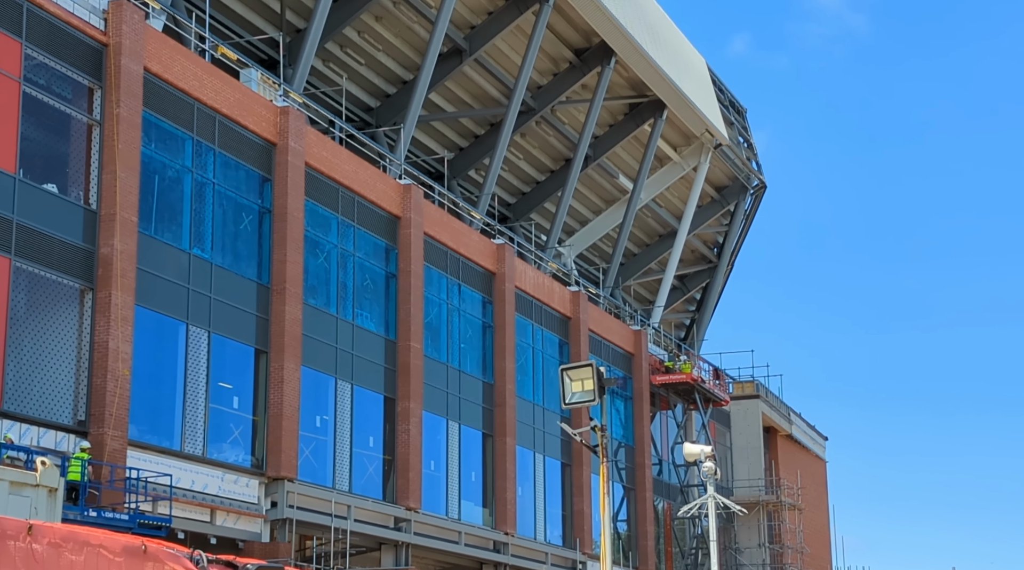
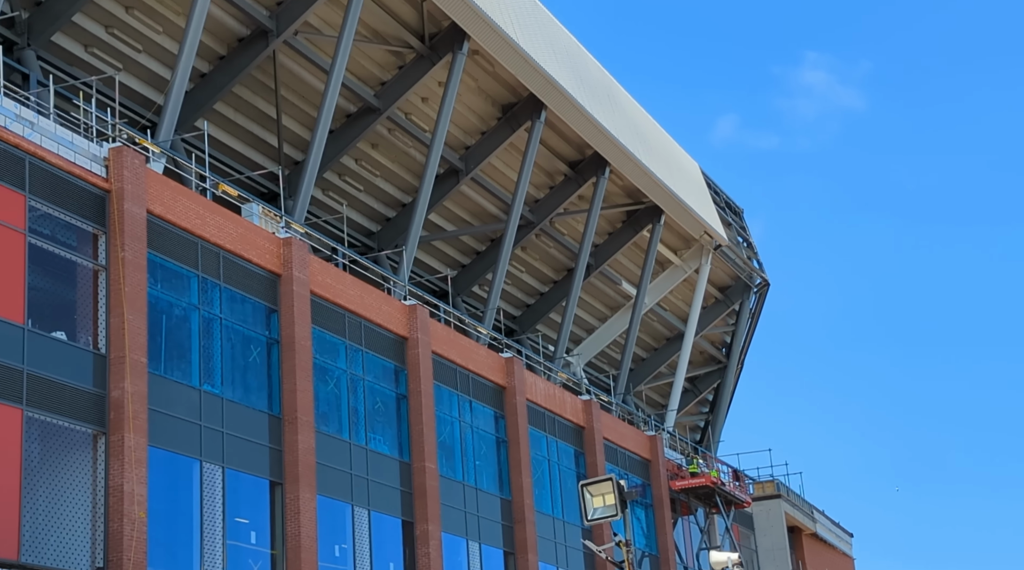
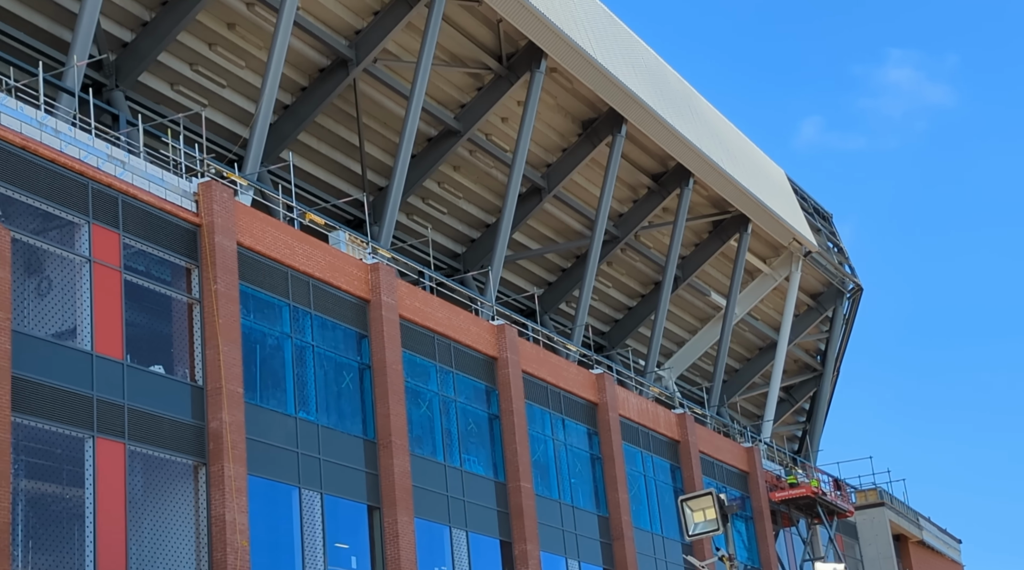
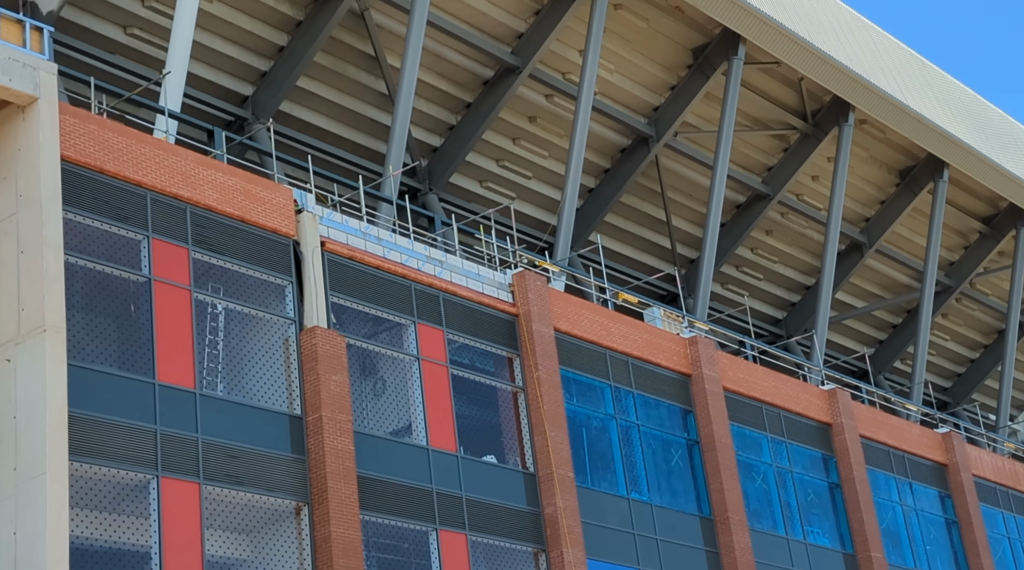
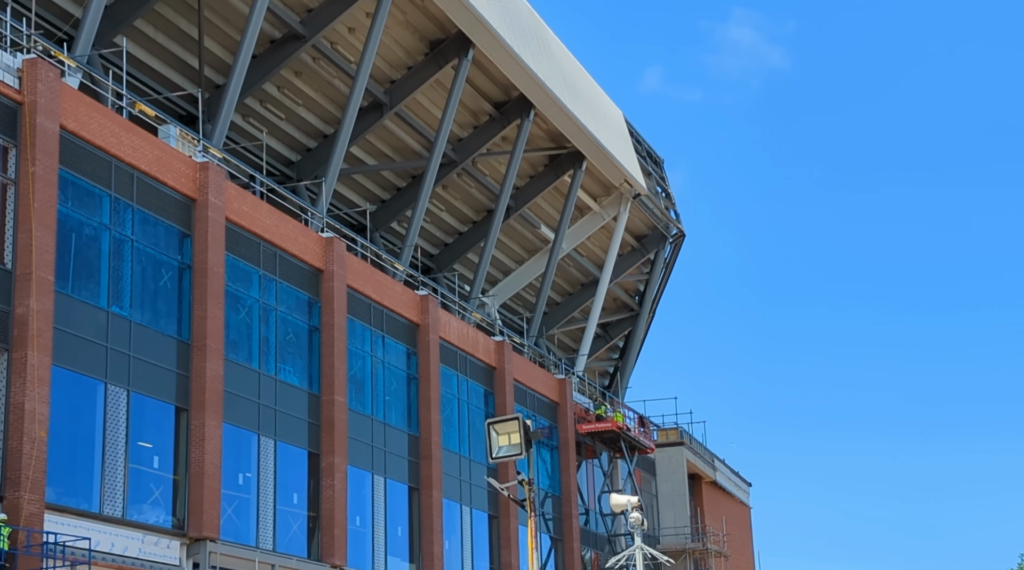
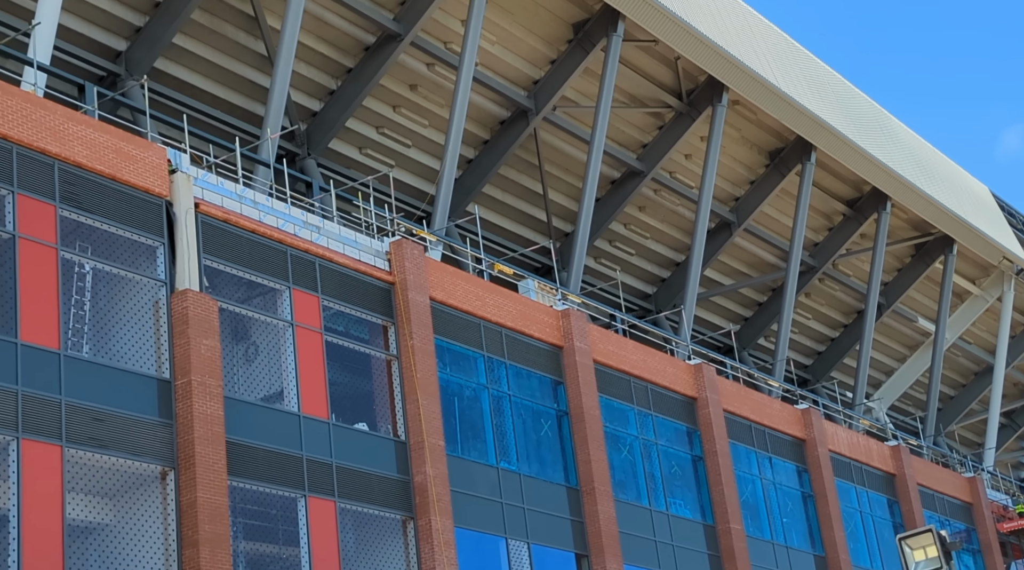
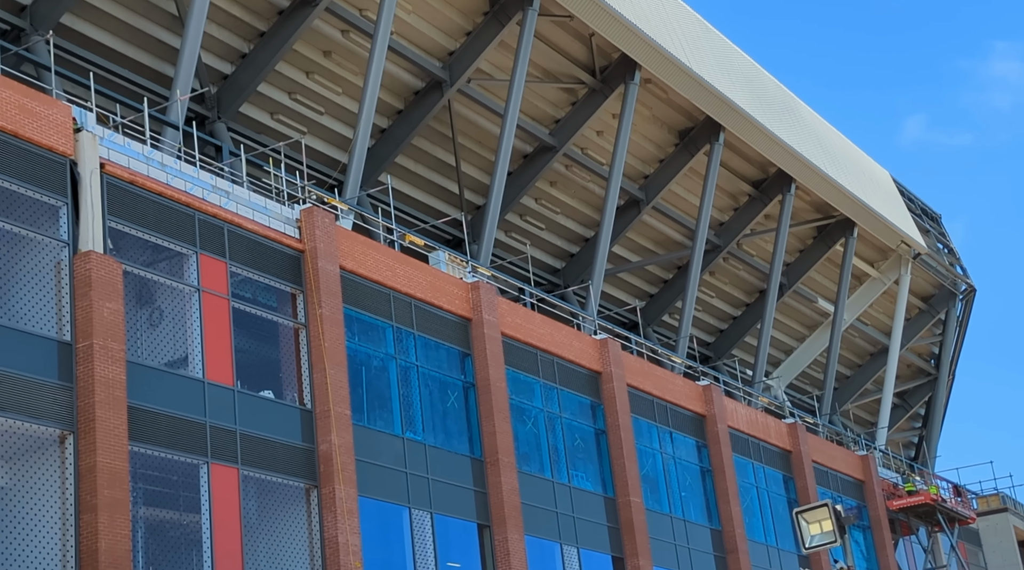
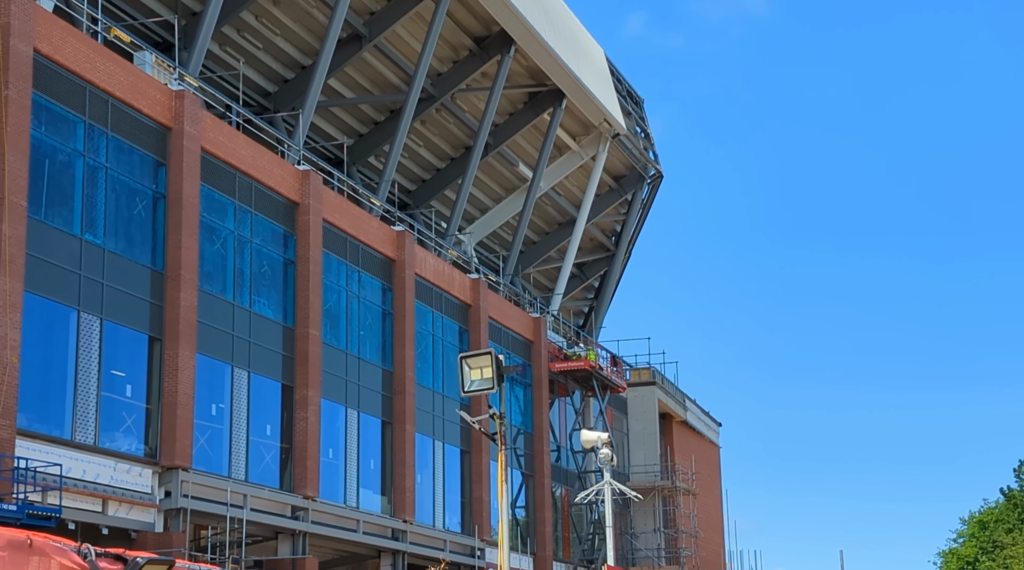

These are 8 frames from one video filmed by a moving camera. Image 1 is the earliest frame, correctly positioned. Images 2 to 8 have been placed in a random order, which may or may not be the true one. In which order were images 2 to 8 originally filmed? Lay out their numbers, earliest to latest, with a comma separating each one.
8, 5, 2, 3, 7, 6, 4
